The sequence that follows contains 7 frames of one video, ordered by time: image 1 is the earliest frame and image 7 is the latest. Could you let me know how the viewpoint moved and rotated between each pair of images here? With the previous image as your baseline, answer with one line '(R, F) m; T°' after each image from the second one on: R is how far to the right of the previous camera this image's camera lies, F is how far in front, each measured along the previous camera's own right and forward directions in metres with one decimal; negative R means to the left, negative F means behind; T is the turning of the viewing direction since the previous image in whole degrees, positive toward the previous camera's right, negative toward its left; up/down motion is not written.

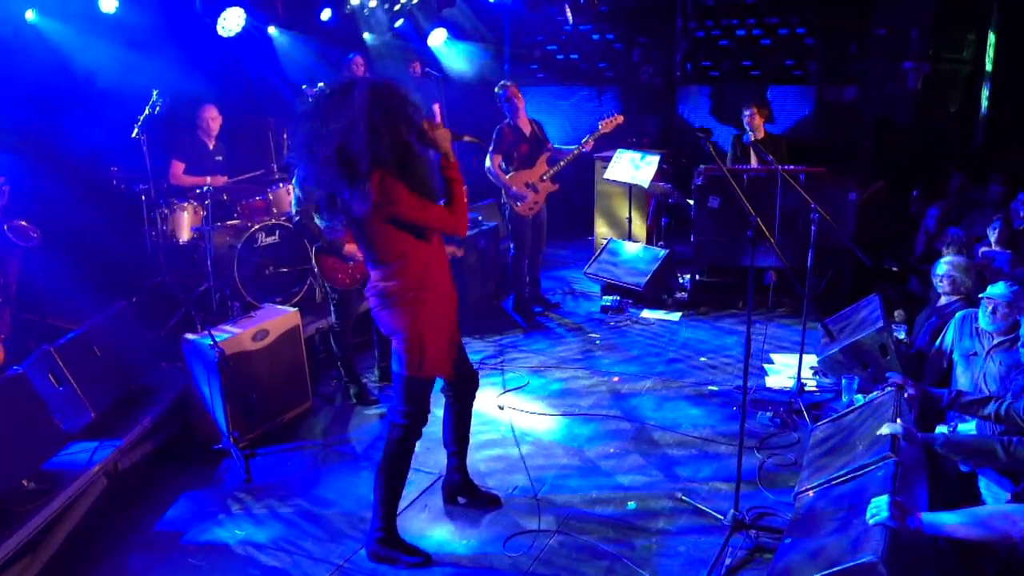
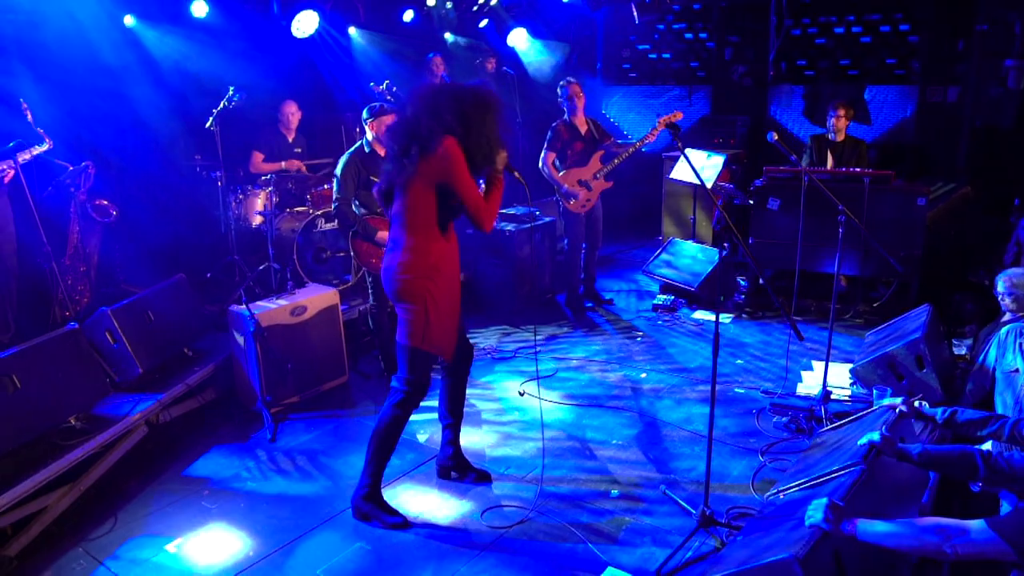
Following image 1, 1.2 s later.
(+0.6, -0.1) m; -9°
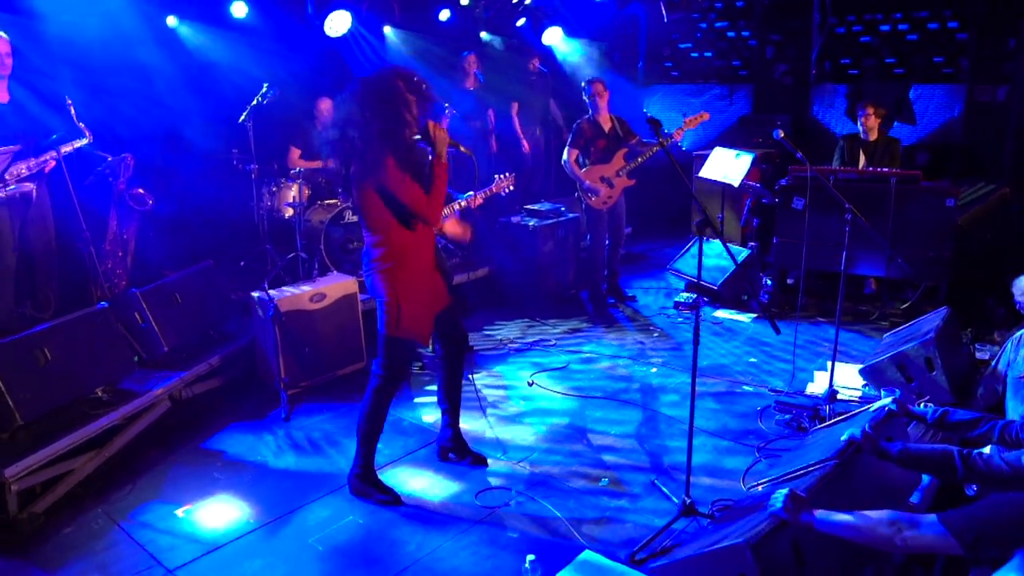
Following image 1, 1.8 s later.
(+0.3, -0.1) m; -4°
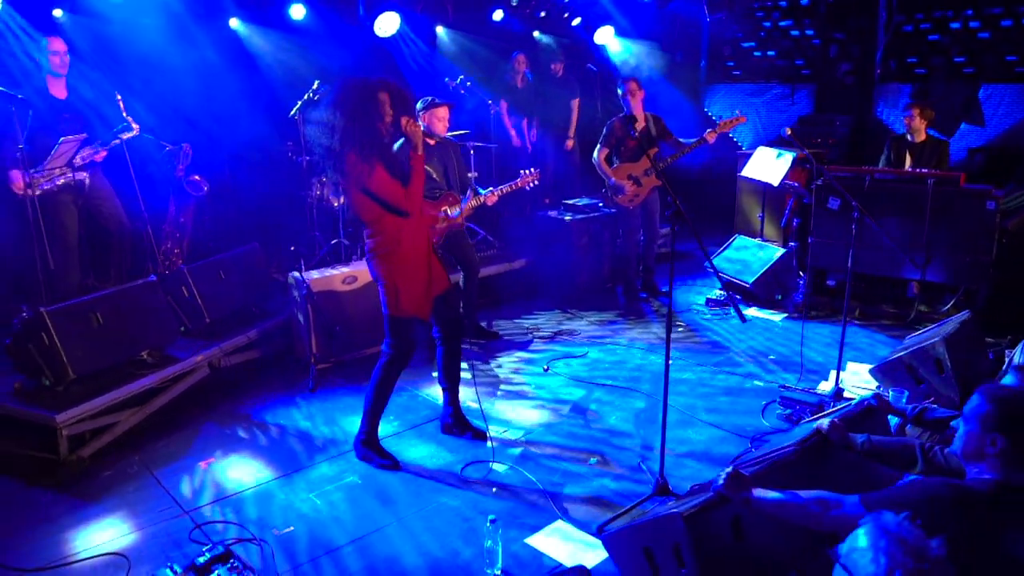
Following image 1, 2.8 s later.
(+0.4, -0.2) m; -6°
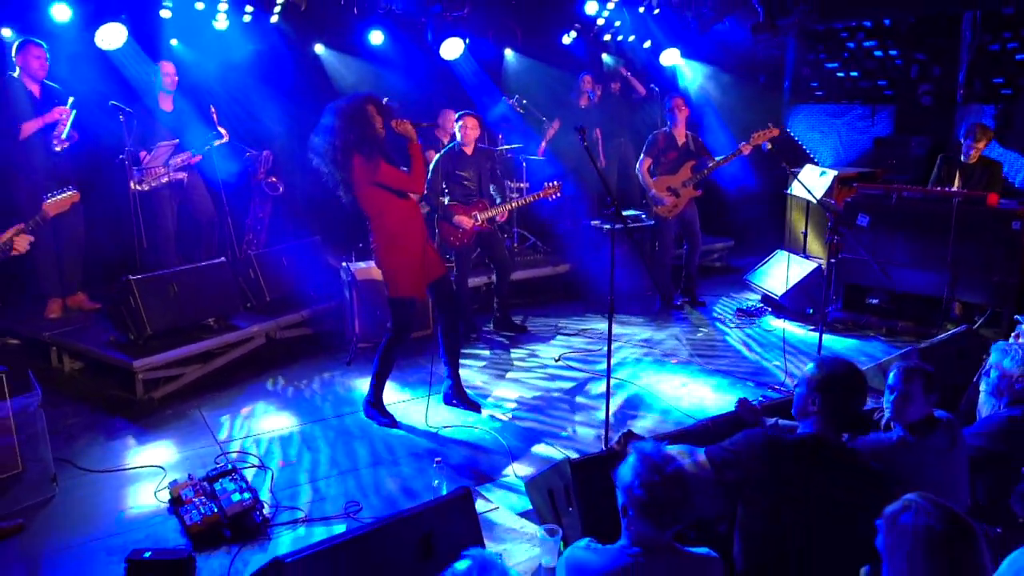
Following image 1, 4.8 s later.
(+0.8, -0.5) m; -10°
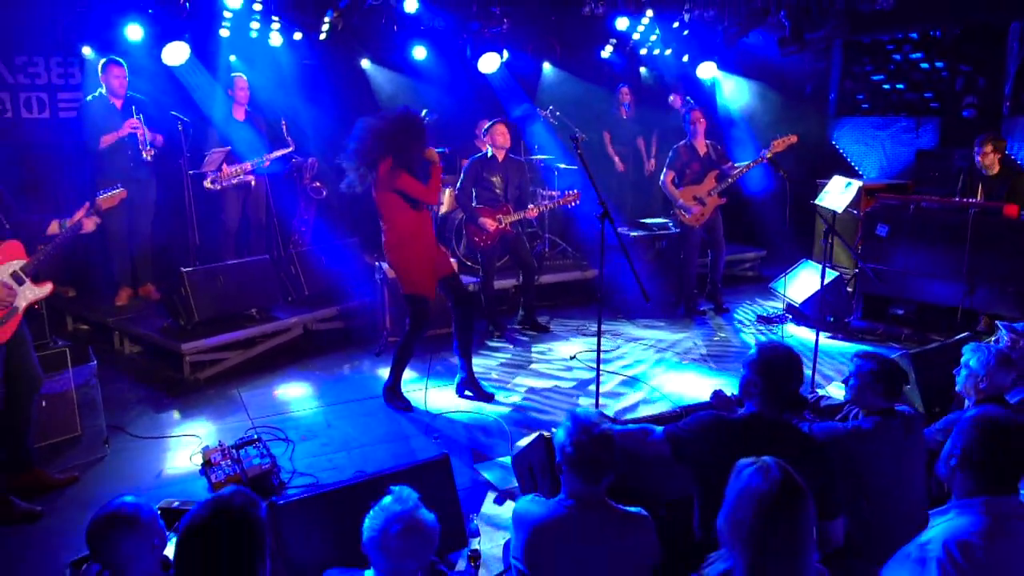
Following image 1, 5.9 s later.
(+0.4, -0.3) m; -5°
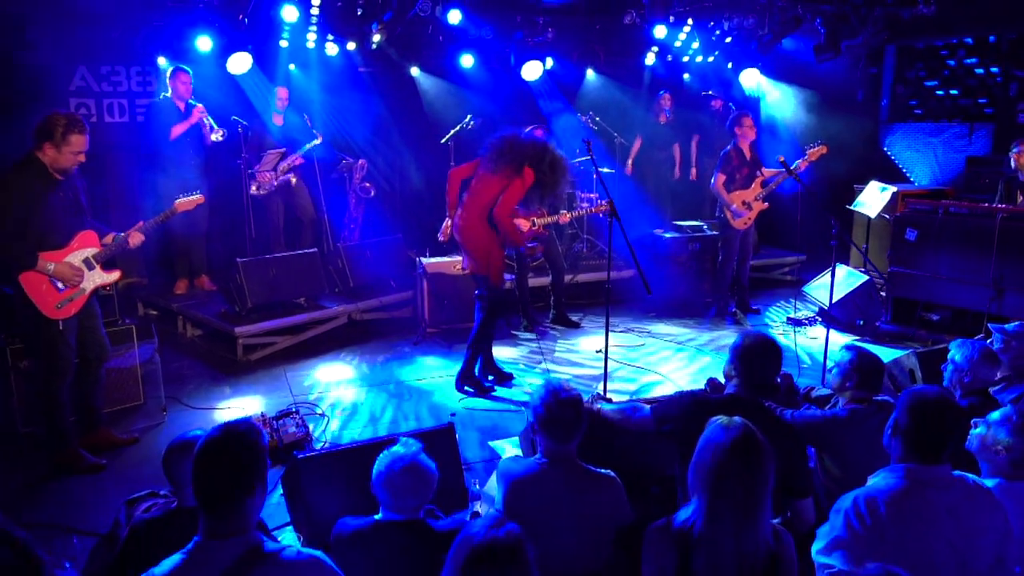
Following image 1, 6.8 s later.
(+0.3, -0.3) m; -5°
